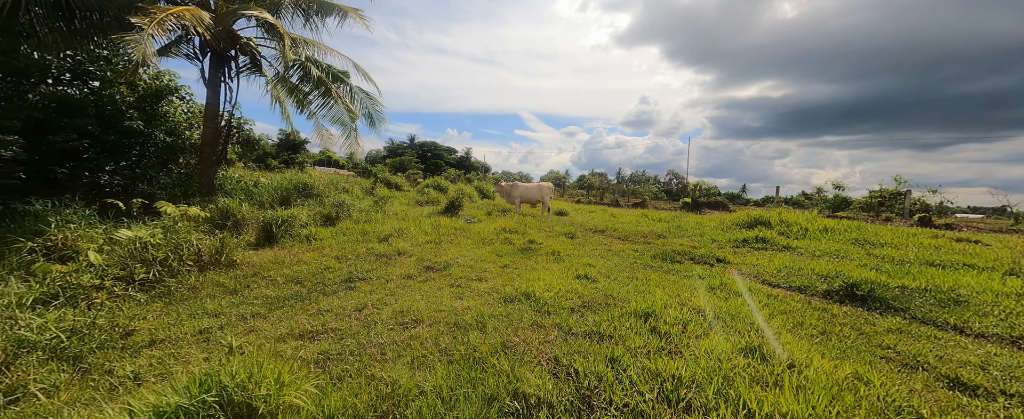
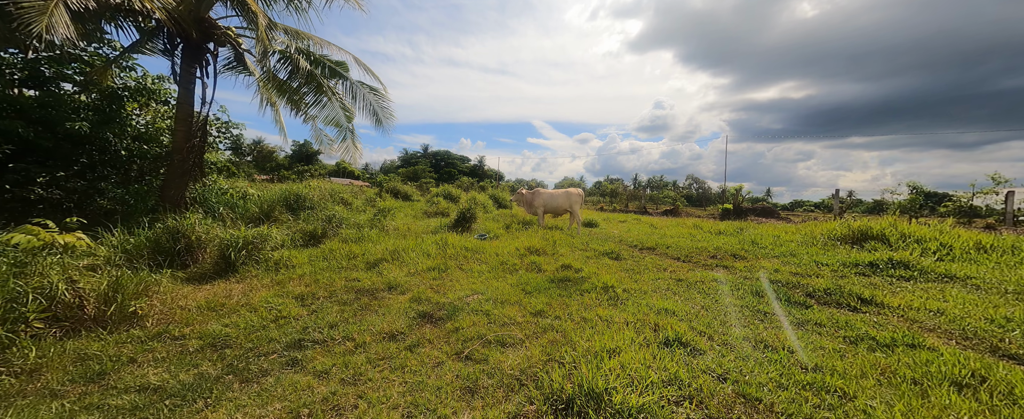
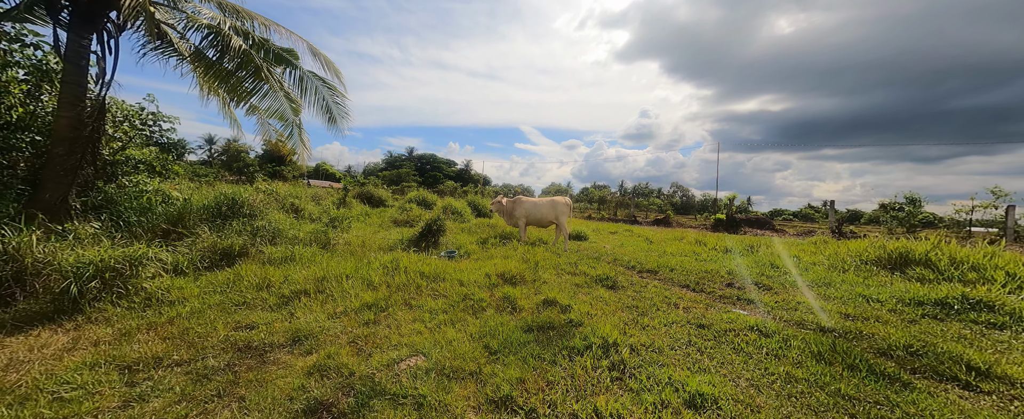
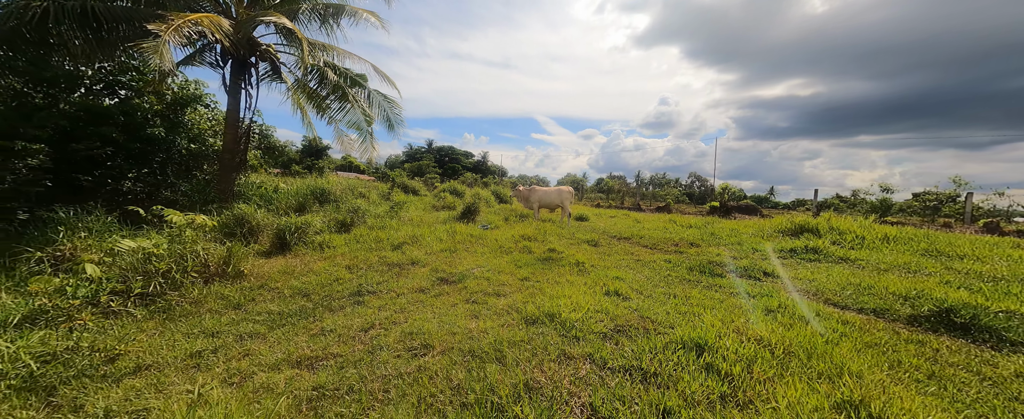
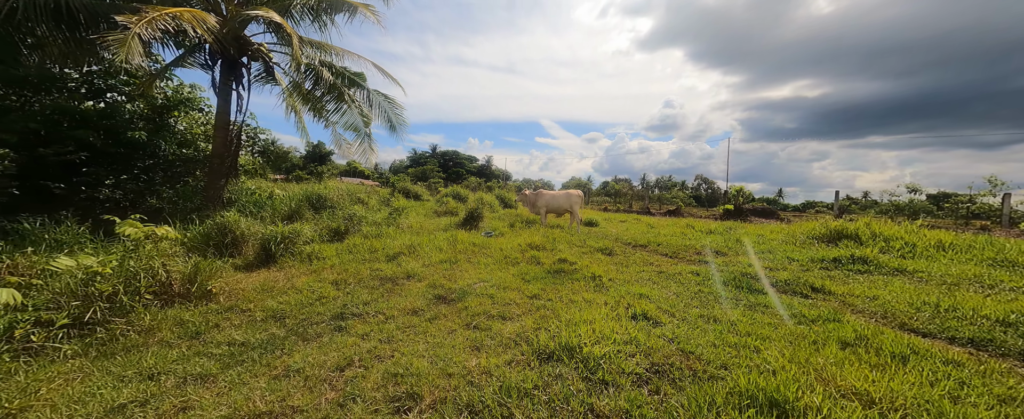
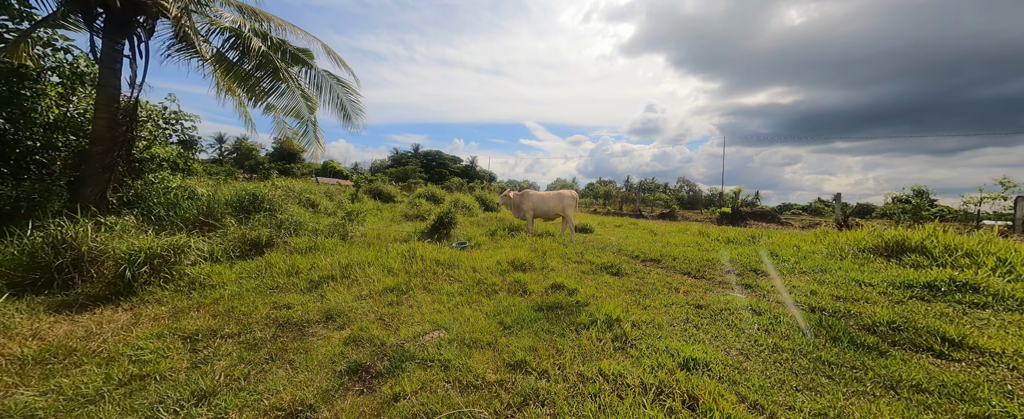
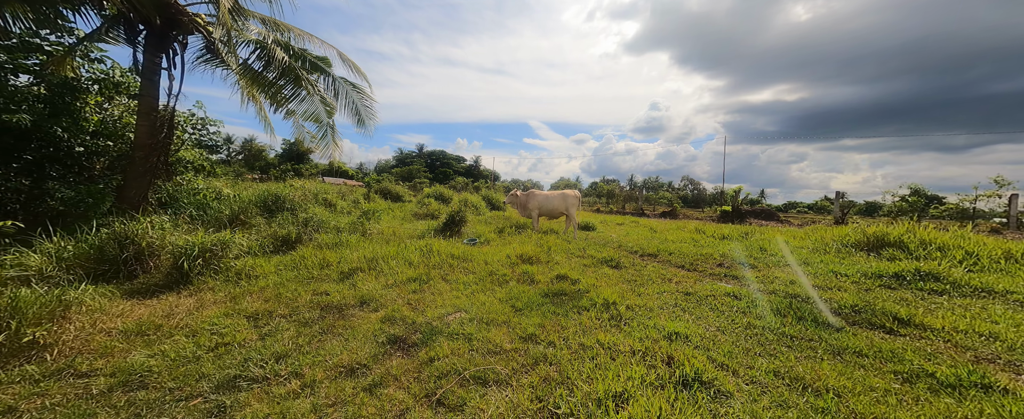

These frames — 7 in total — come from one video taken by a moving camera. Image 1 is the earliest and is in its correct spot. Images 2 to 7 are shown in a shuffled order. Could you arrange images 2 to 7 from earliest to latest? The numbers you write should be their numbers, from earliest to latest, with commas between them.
4, 5, 2, 7, 6, 3
